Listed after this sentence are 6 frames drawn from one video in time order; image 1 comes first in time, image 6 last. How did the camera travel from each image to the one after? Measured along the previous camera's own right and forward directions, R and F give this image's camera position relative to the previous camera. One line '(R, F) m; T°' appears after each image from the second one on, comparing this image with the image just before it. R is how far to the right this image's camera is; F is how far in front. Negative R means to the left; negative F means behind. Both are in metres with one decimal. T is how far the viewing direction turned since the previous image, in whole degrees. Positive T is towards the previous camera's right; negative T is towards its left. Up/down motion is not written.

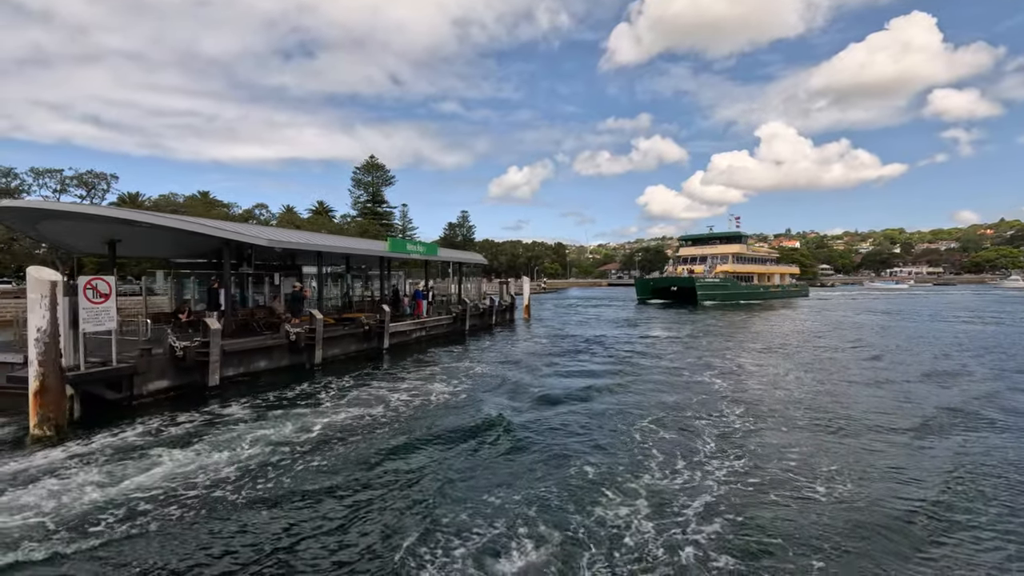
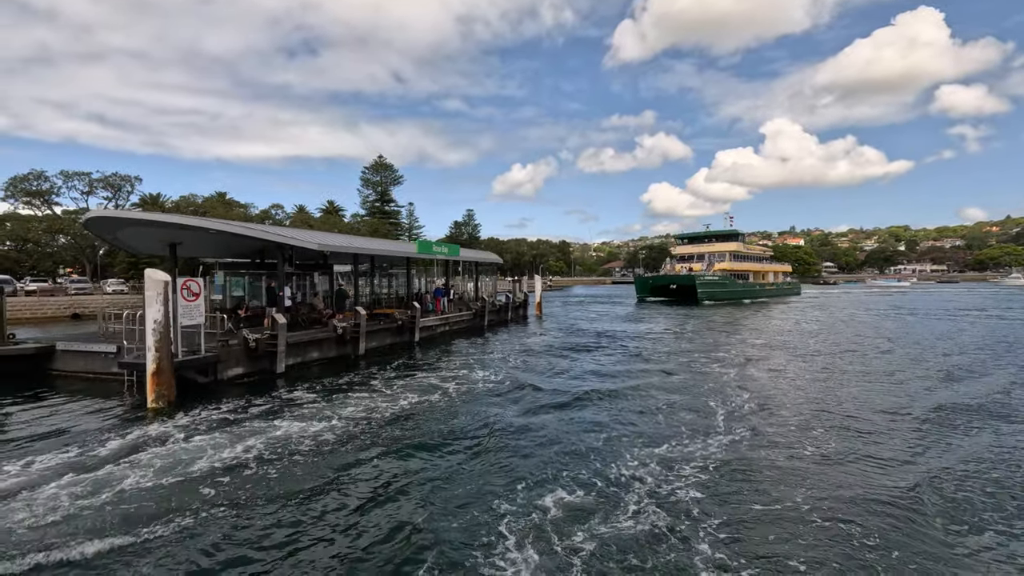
(-0.5, -1.3) m; 0°
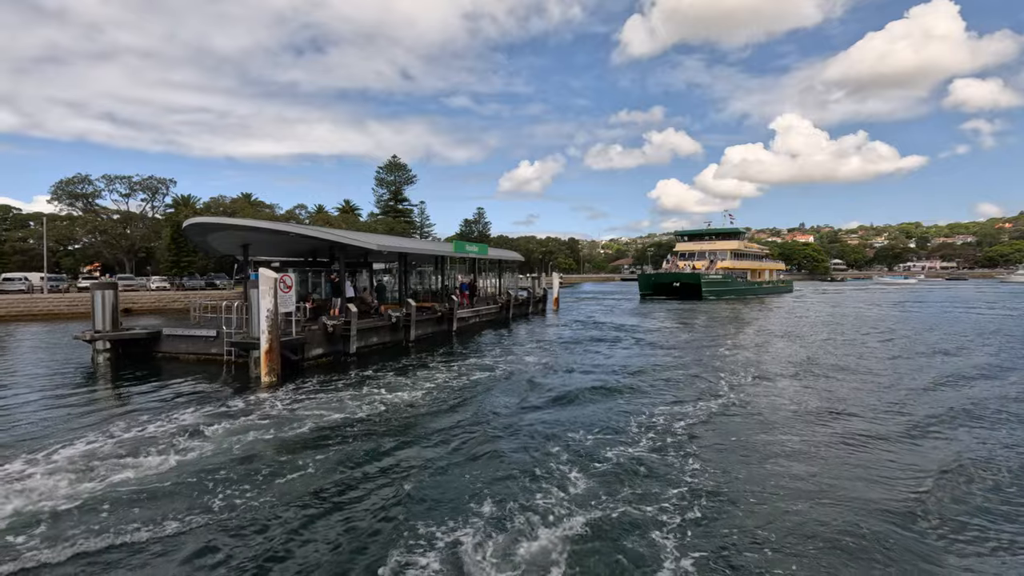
(-0.6, -1.9) m; -1°
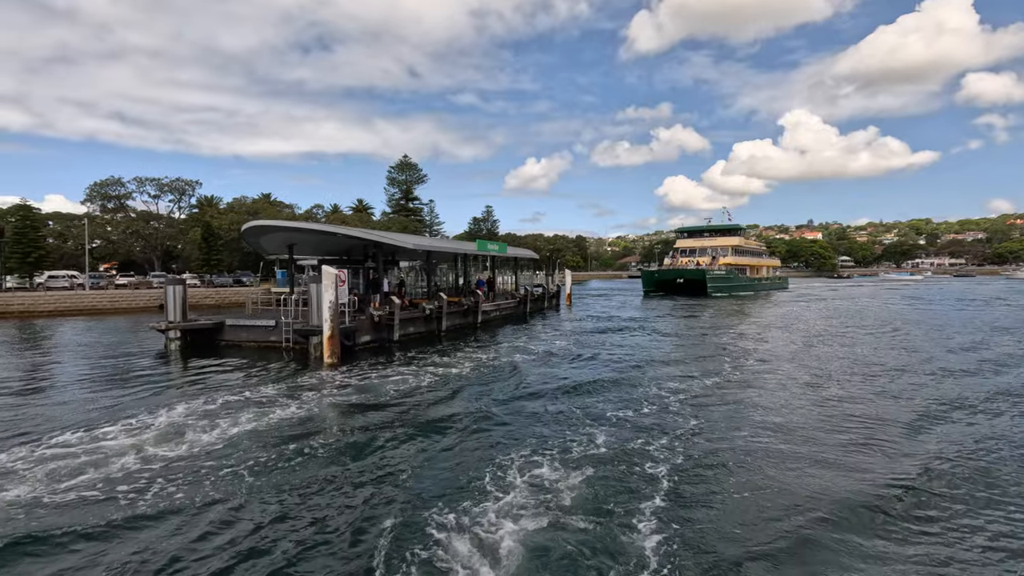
(-0.5, -1.5) m; -1°
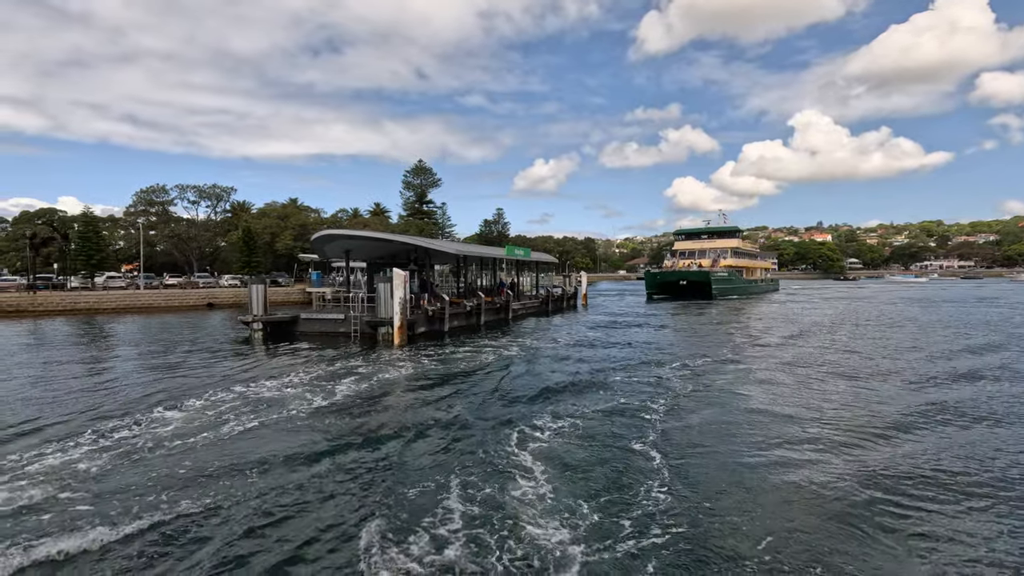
(-0.7, -2.5) m; -1°
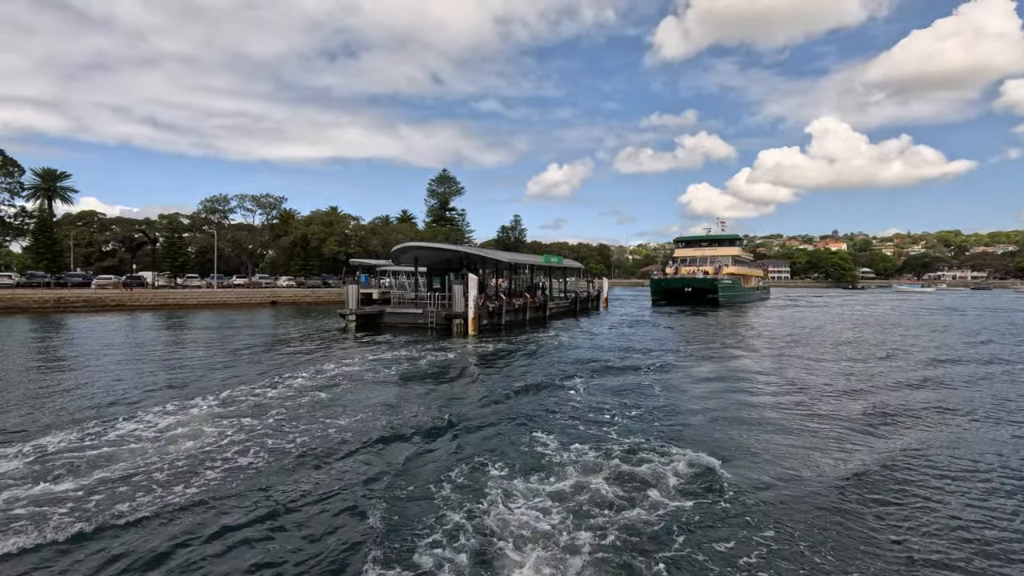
(-1.2, -4.2) m; -1°
